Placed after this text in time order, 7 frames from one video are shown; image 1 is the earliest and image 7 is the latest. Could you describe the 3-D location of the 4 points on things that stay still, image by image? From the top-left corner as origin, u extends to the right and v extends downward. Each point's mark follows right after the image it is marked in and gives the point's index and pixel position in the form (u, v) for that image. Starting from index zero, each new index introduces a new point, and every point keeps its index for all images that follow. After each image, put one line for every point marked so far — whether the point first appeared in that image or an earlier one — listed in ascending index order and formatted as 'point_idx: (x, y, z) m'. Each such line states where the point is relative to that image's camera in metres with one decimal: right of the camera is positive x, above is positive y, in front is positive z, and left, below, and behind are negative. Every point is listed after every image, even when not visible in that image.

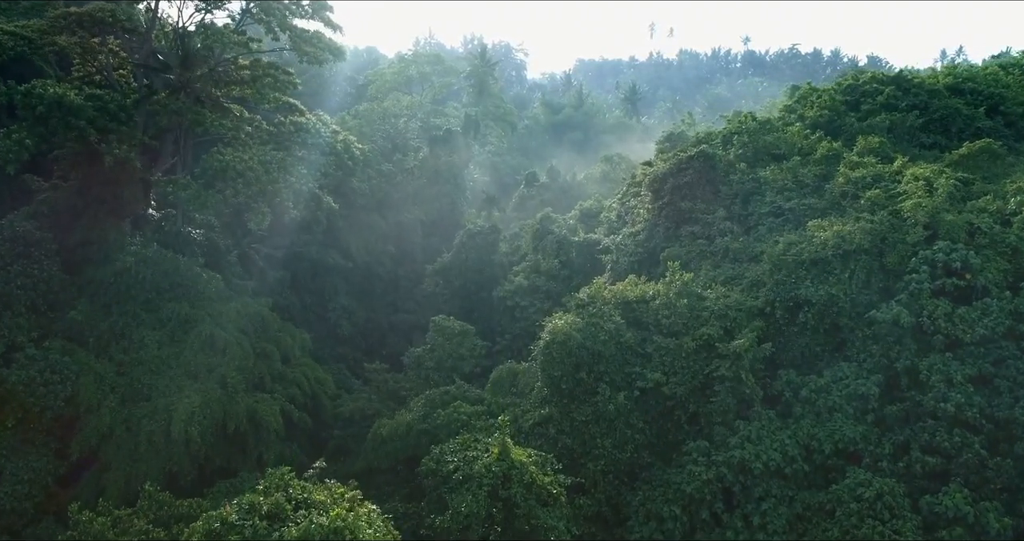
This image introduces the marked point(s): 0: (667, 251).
0: (+3.5, +0.4, +17.6) m
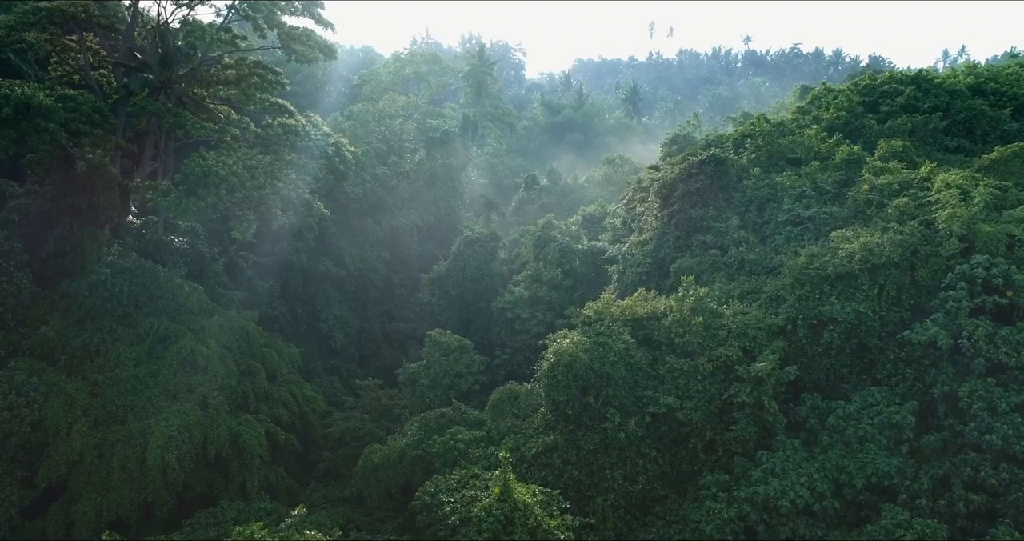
0: (+3.5, +0.2, +16.6) m
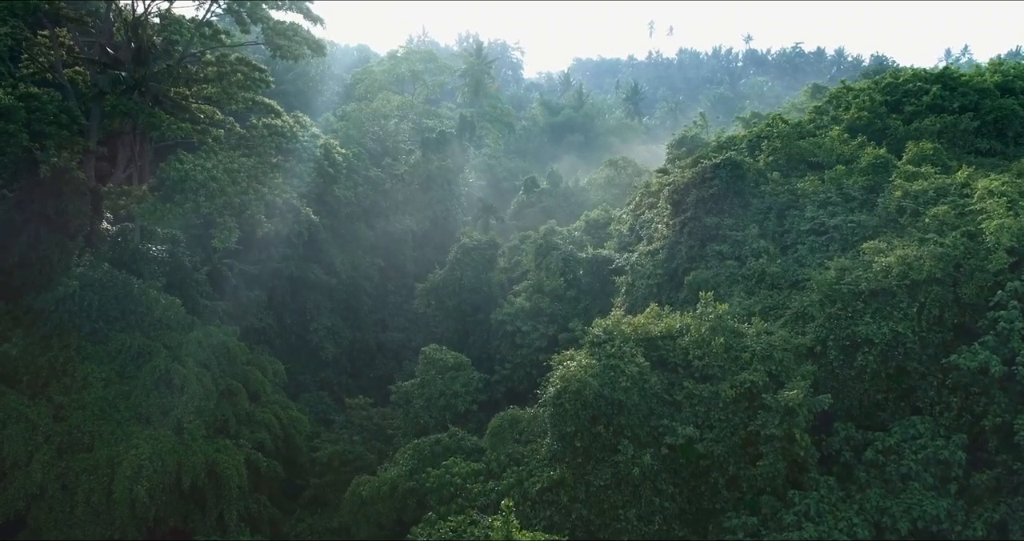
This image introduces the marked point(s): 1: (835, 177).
0: (+3.6, -0.1, +15.3) m
1: (+6.5, +1.9, +15.6) m
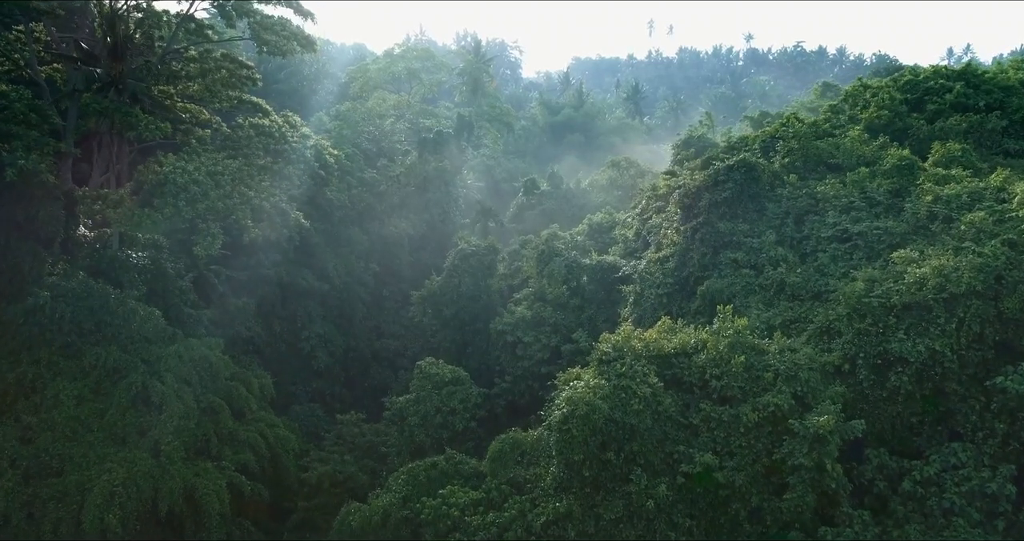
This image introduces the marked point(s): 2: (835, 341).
0: (+3.6, -0.2, +14.4) m
1: (+6.5, +1.7, +14.6) m
2: (+4.8, -1.1, +11.6) m
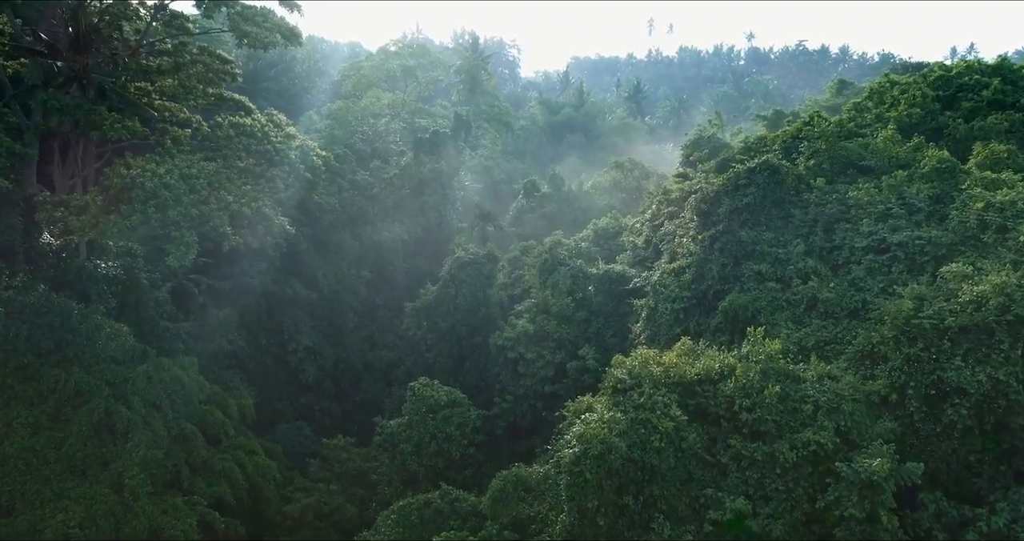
0: (+3.6, -0.5, +13.0) m
1: (+6.5, +1.5, +13.3) m
2: (+4.9, -1.3, +10.2) m
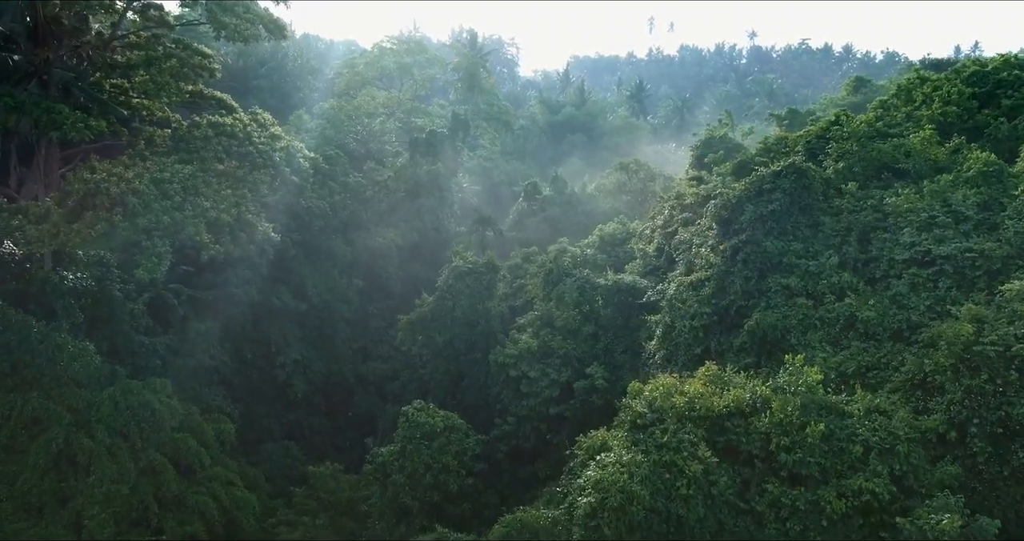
0: (+3.7, -0.7, +11.8) m
1: (+6.6, +1.3, +12.1) m
2: (+4.9, -1.5, +9.0) m
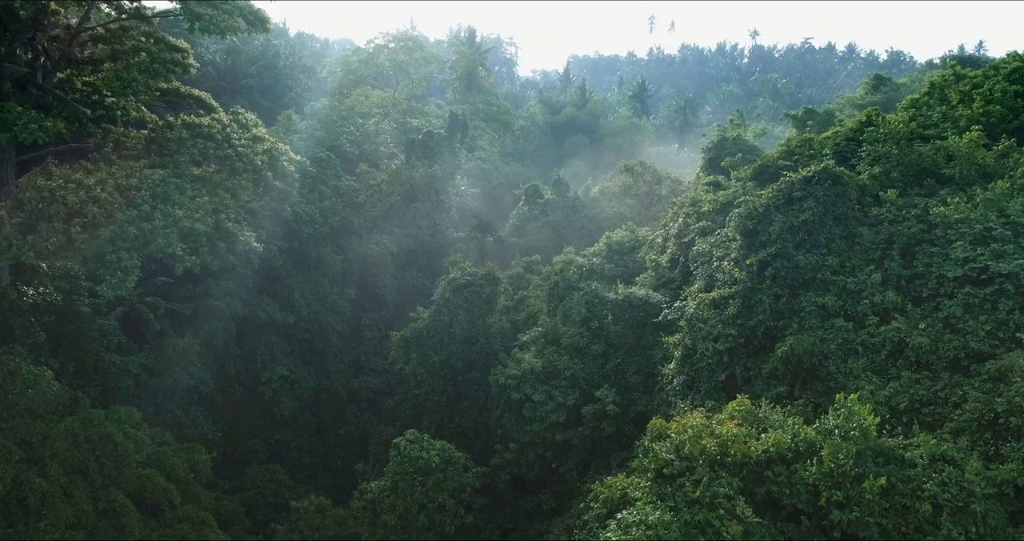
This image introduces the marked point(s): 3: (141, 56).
0: (+3.7, -0.9, +10.5) m
1: (+6.6, +1.0, +10.8) m
2: (+5.0, -1.7, +7.7) m
3: (-6.4, +3.7, +13.6) m
